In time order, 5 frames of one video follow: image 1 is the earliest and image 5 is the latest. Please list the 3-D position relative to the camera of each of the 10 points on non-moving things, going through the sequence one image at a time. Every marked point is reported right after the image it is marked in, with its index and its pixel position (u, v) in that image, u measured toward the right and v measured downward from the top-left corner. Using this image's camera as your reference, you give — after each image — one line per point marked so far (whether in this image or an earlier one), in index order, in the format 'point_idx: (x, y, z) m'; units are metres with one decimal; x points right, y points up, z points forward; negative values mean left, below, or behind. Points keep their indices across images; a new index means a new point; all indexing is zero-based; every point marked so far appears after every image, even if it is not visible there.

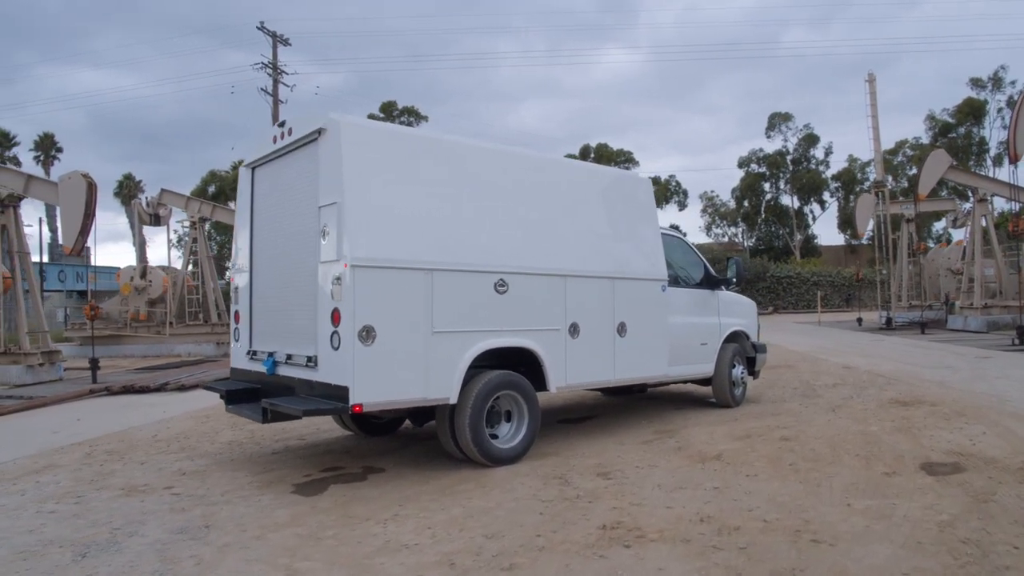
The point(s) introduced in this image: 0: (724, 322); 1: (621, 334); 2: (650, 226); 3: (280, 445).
0: (+2.7, -0.4, +9.9) m
1: (+1.1, -0.5, +8.1) m
2: (+1.6, +0.7, +8.7) m
3: (-2.7, -1.8, +8.9) m
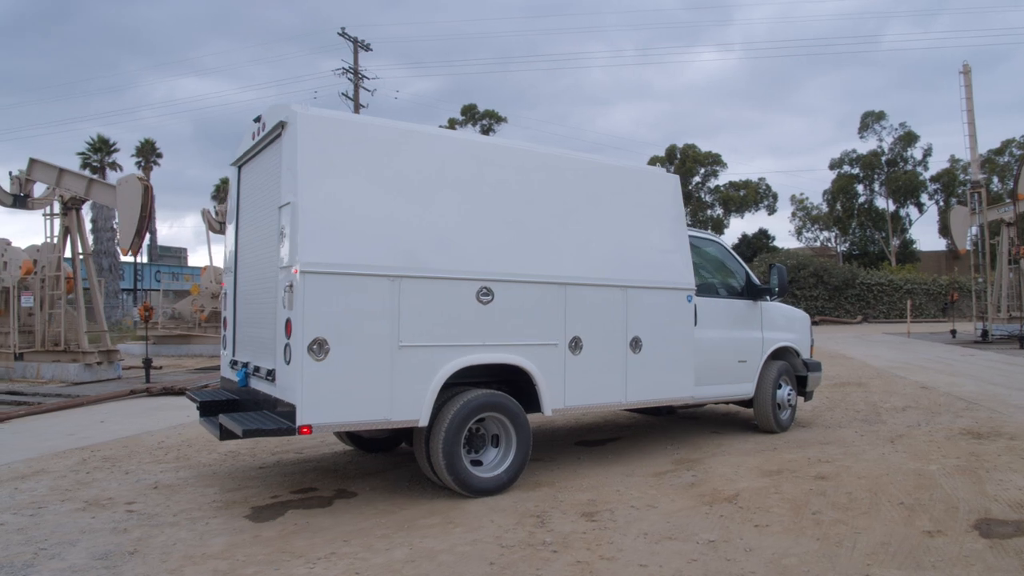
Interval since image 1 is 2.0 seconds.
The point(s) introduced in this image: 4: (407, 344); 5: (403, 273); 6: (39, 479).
0: (+2.9, -0.5, +8.8) m
1: (+1.1, -0.6, +7.2) m
2: (+1.6, +0.6, +7.7) m
3: (-2.6, -1.8, +8.4) m
4: (-0.8, -0.4, +5.9) m
5: (-0.8, +0.1, +6.0) m
6: (-4.7, -1.9, +7.8) m
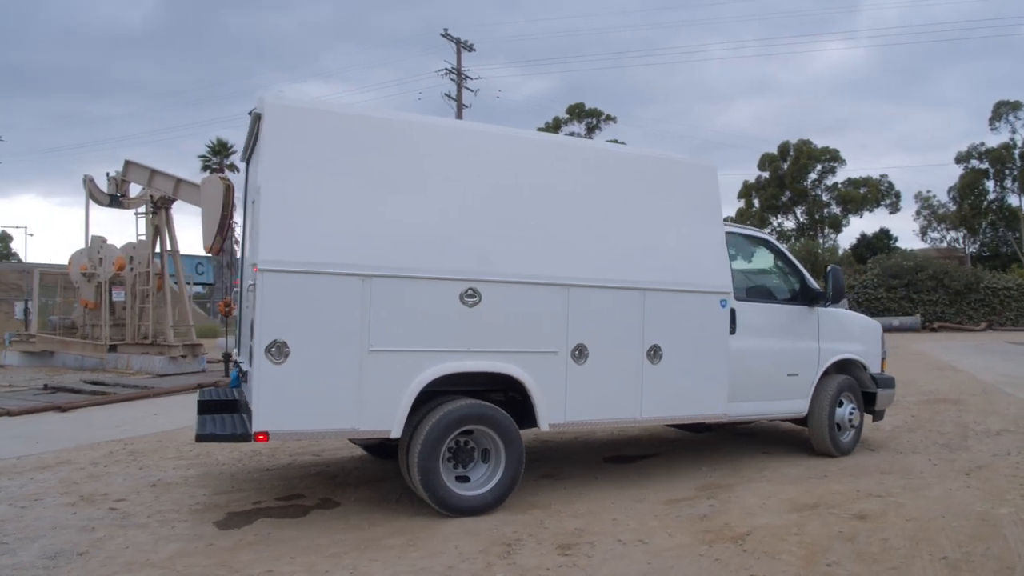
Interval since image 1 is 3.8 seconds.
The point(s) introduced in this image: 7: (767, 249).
0: (+3.1, -0.6, +7.7) m
1: (+1.2, -0.6, +6.4) m
2: (+1.7, +0.5, +6.9) m
3: (-2.3, -1.8, +8.2) m
4: (-0.9, -0.4, +5.5) m
5: (-1.0, +0.1, +5.5) m
6: (-4.6, -1.8, +7.9) m
7: (+2.5, +0.4, +7.6) m
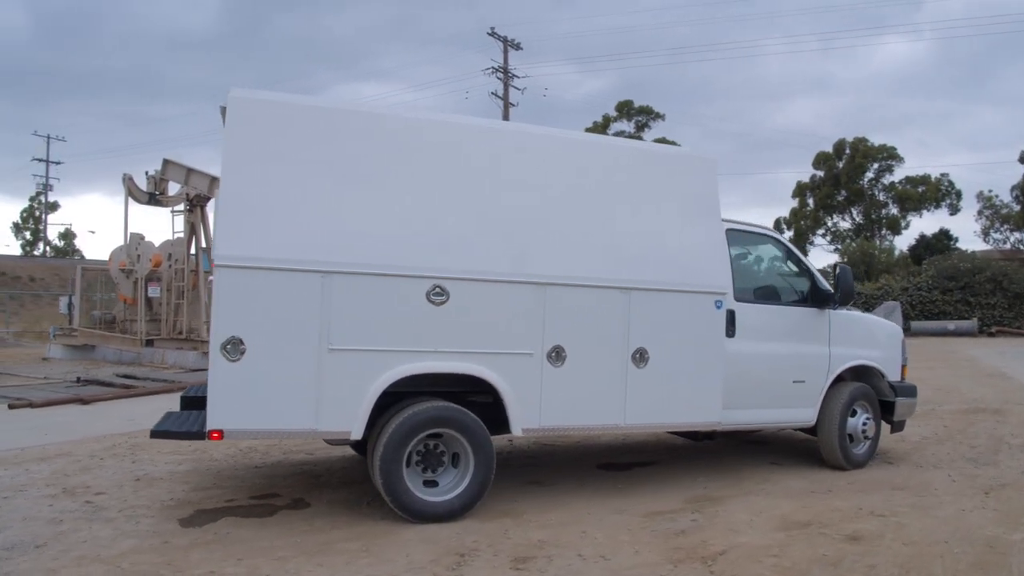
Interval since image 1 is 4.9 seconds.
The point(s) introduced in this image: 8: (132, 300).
0: (+3.0, -0.6, +7.3) m
1: (+1.0, -0.6, +6.1) m
2: (+1.6, +0.5, +6.5) m
3: (-2.4, -1.7, +8.0) m
4: (-1.2, -0.4, +5.3) m
5: (-1.2, +0.1, +5.3) m
6: (-4.6, -1.8, +8.0) m
7: (+2.4, +0.4, +7.1) m
8: (-9.2, -0.3, +19.0) m
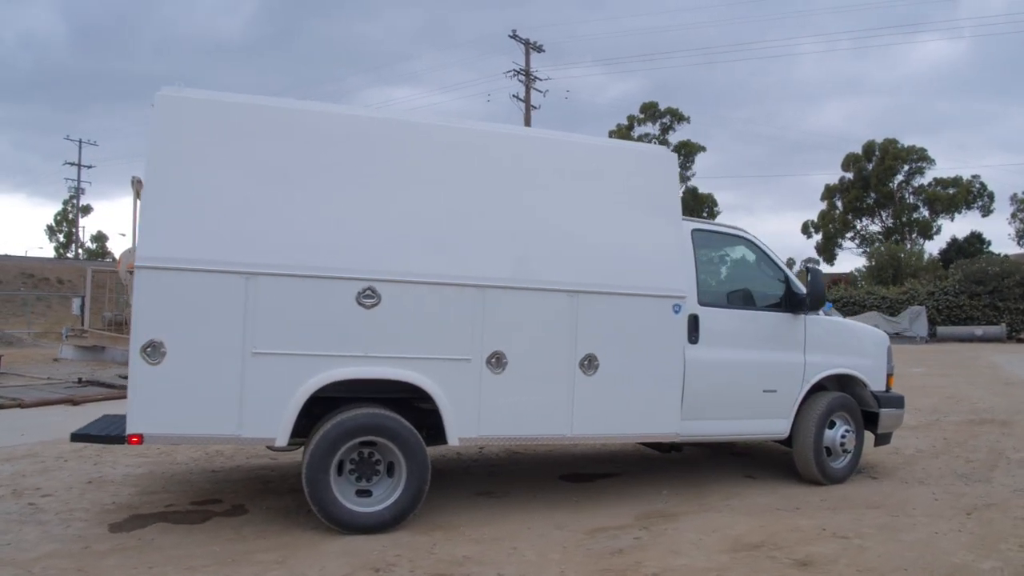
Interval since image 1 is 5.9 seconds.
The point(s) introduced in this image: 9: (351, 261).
0: (+2.7, -0.6, +6.9) m
1: (+0.6, -0.6, +5.8) m
2: (+1.2, +0.5, +6.2) m
3: (-2.7, -1.8, +7.9) m
4: (-1.6, -0.4, +5.0) m
5: (-1.6, +0.1, +5.1) m
6: (-5.0, -1.8, +7.9) m
7: (+2.0, +0.3, +6.8) m
8: (-9.1, -0.3, +19.1) m
9: (-1.1, +0.2, +5.2) m
